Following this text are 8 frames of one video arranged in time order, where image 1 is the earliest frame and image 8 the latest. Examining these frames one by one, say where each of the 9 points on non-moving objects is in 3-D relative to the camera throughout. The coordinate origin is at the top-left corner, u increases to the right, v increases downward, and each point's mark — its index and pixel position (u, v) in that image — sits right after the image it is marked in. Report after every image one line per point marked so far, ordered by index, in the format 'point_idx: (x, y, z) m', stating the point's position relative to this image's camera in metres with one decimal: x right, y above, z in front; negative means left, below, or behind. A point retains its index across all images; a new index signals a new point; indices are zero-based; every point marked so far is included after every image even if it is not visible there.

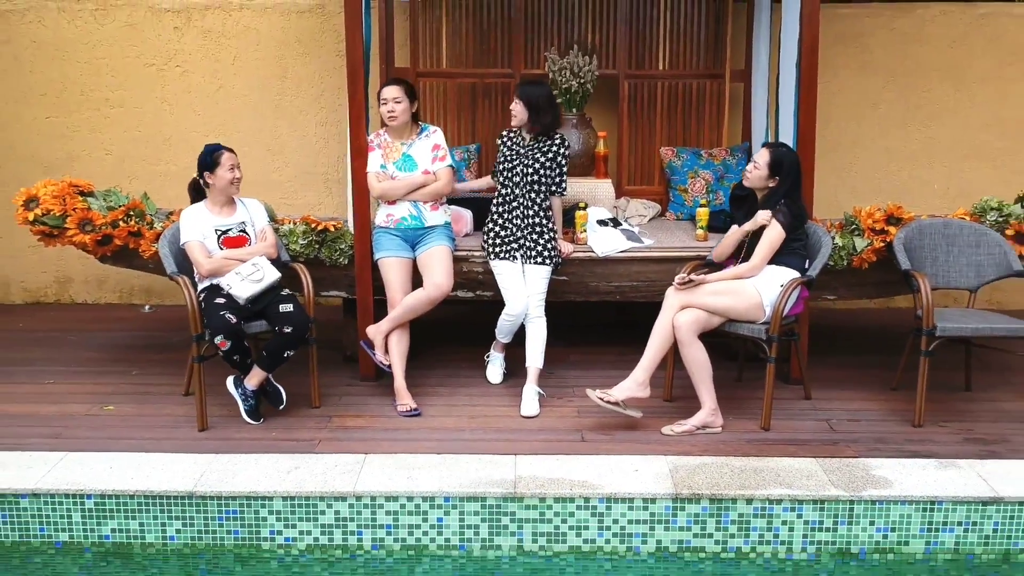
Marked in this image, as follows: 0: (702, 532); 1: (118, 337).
0: (+0.5, -0.7, +2.8) m
1: (-1.7, -0.2, +4.3) m
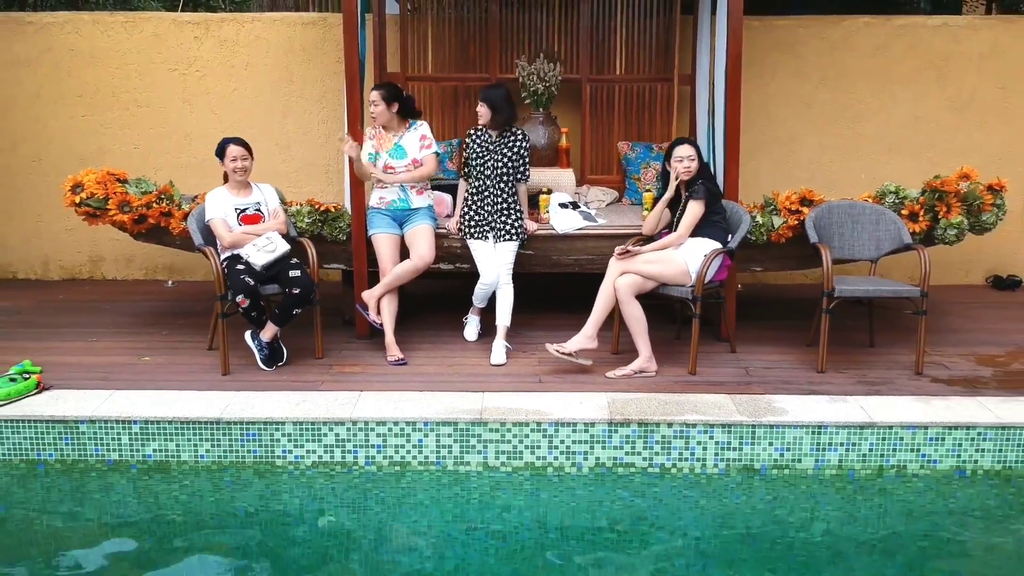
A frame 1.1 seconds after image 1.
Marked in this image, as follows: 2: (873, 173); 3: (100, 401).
0: (+0.4, -0.6, +3.5) m
1: (-1.8, -0.1, +5.0) m
2: (+1.9, +0.6, +5.4) m
3: (-1.5, -0.4, +3.6) m
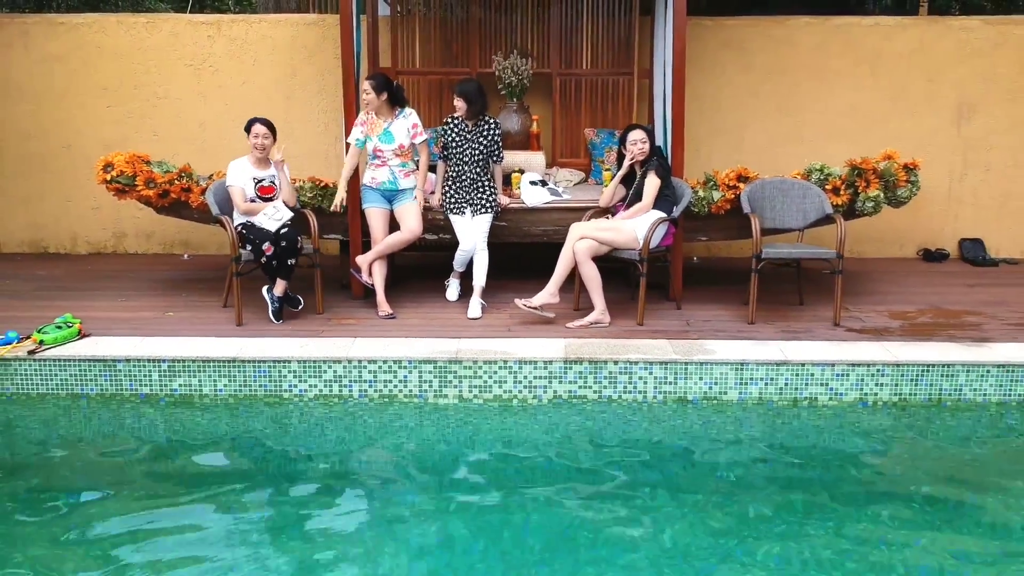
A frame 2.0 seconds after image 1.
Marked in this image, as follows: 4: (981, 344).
0: (+0.3, -0.4, +4.1) m
1: (-1.9, +0.1, +5.6) m
2: (+1.8, +0.8, +6.1) m
3: (-1.6, -0.2, +4.3) m
4: (+2.0, -0.2, +4.4) m
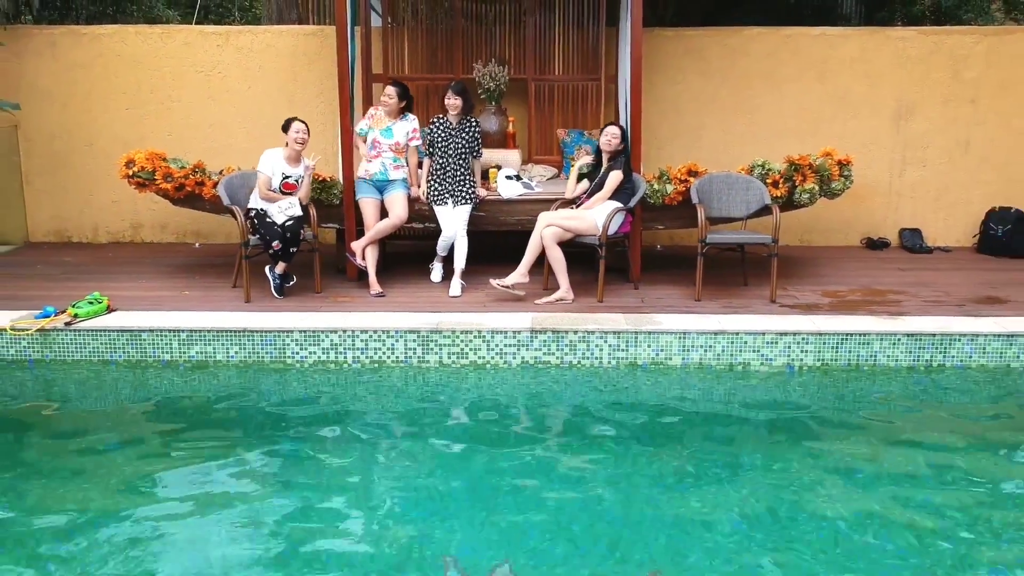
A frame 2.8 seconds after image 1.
0: (+0.2, -0.3, +4.8) m
1: (-2.0, +0.2, +6.2) m
2: (+1.7, +0.9, +6.7) m
3: (-1.7, -0.1, +4.9) m
4: (+1.9, -0.1, +5.0) m
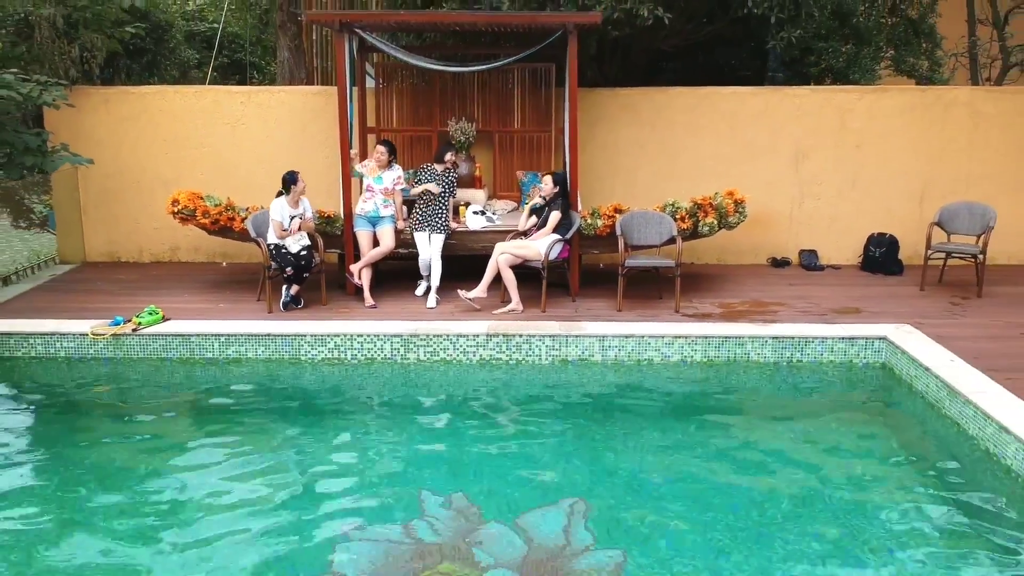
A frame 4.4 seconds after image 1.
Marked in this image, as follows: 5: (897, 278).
0: (-0.1, -0.4, +6.3) m
1: (-2.3, +0.1, +7.7) m
2: (+1.4, +0.8, +8.2) m
3: (-1.9, -0.2, +6.4) m
4: (+1.6, -0.2, +6.5) m
5: (+2.9, +0.1, +7.8) m
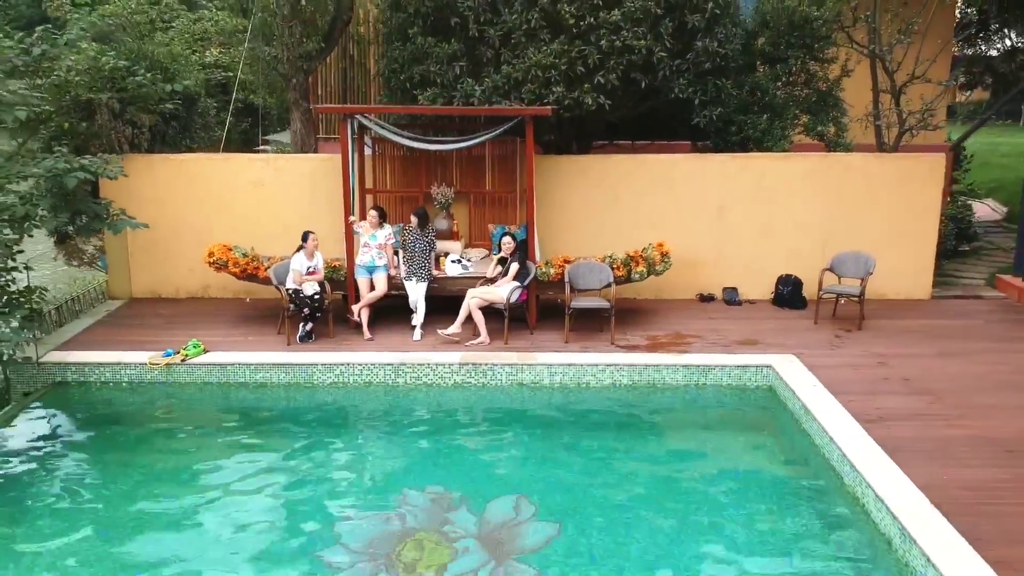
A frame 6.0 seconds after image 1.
0: (-0.3, -0.7, +8.0) m
1: (-2.5, -0.2, +9.5) m
2: (+1.2, +0.5, +9.9) m
3: (-2.2, -0.5, +8.1) m
4: (+1.4, -0.5, +8.2) m
5: (+2.7, -0.2, +9.5) m
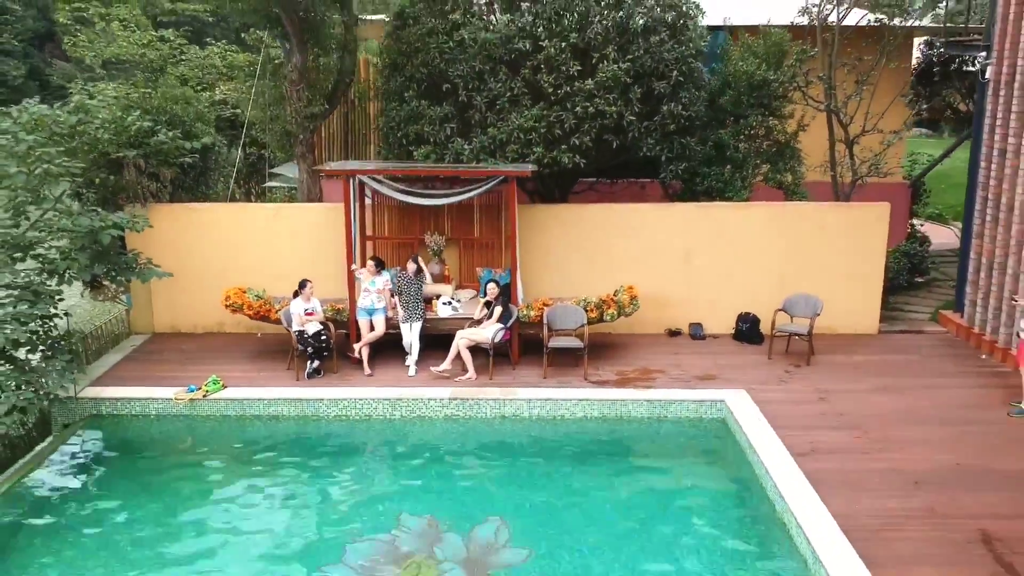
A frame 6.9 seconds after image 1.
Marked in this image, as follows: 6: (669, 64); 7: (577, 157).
0: (-0.5, -1.1, +9.0) m
1: (-2.7, -0.6, +10.5) m
2: (+1.0, +0.1, +11.0) m
3: (-2.4, -0.9, +9.2) m
4: (+1.2, -0.9, +9.3) m
5: (+2.5, -0.6, +10.5) m
6: (+1.6, +2.2, +10.1) m
7: (+0.6, +1.3, +10.1) m
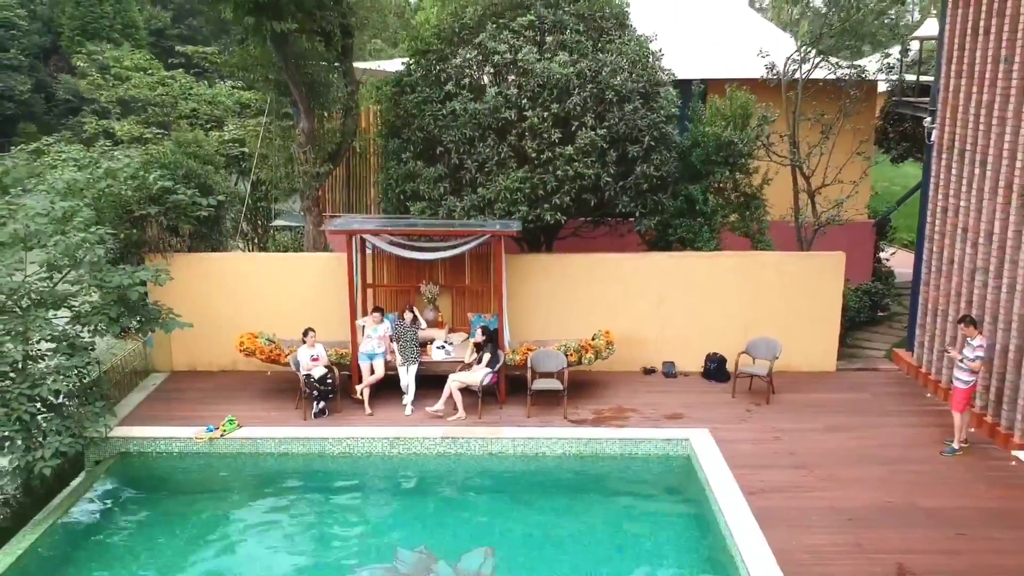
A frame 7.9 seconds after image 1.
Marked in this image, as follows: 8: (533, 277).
0: (-0.6, -1.6, +10.1) m
1: (-2.8, -1.1, +11.5) m
2: (+0.9, -0.4, +12.0) m
3: (-2.5, -1.4, +10.2) m
4: (+1.1, -1.4, +10.3) m
5: (+2.4, -1.1, +11.6) m
6: (+1.4, +1.7, +11.1) m
7: (+0.5, +0.8, +11.1) m
8: (+0.2, +0.1, +11.9) m
